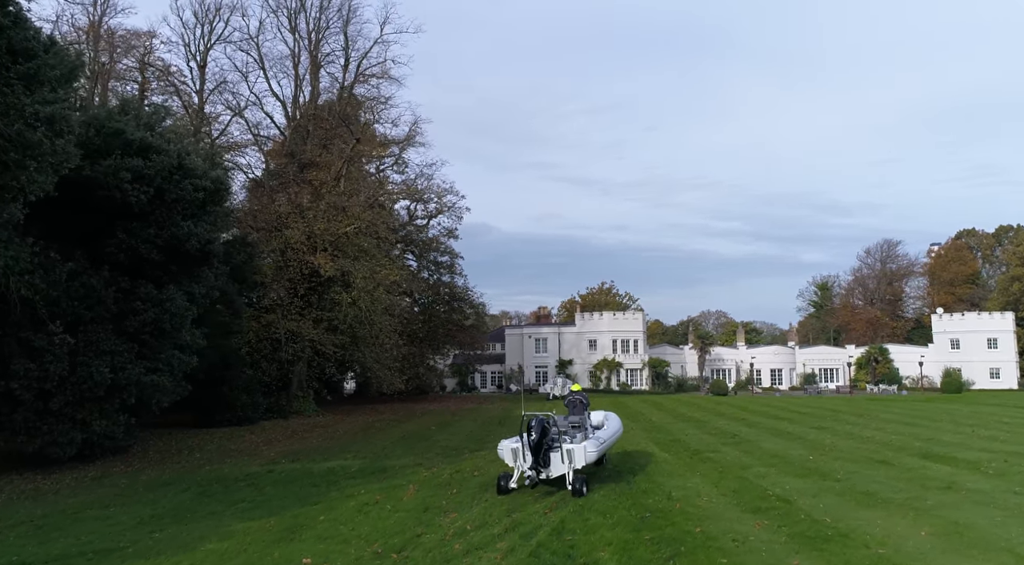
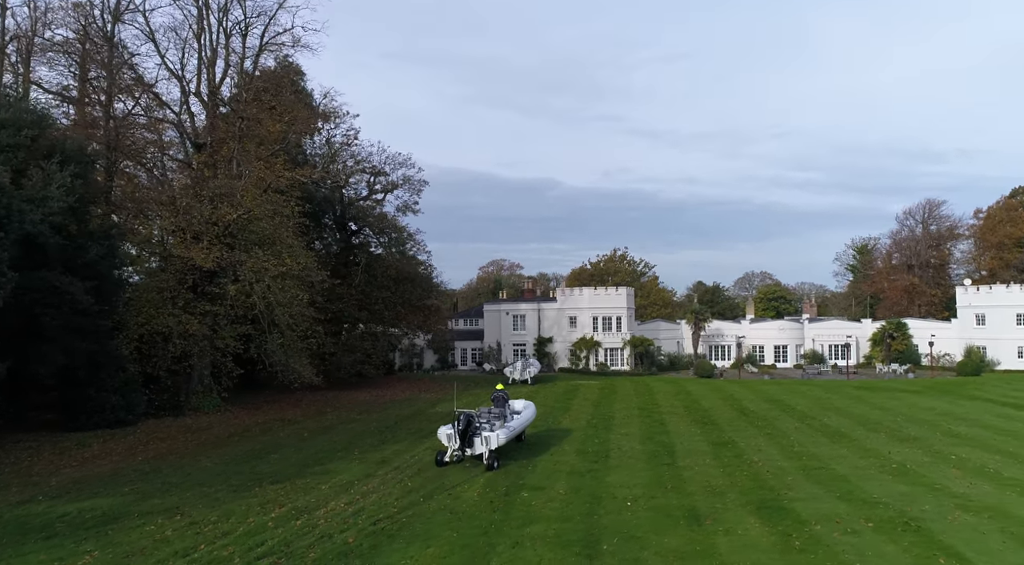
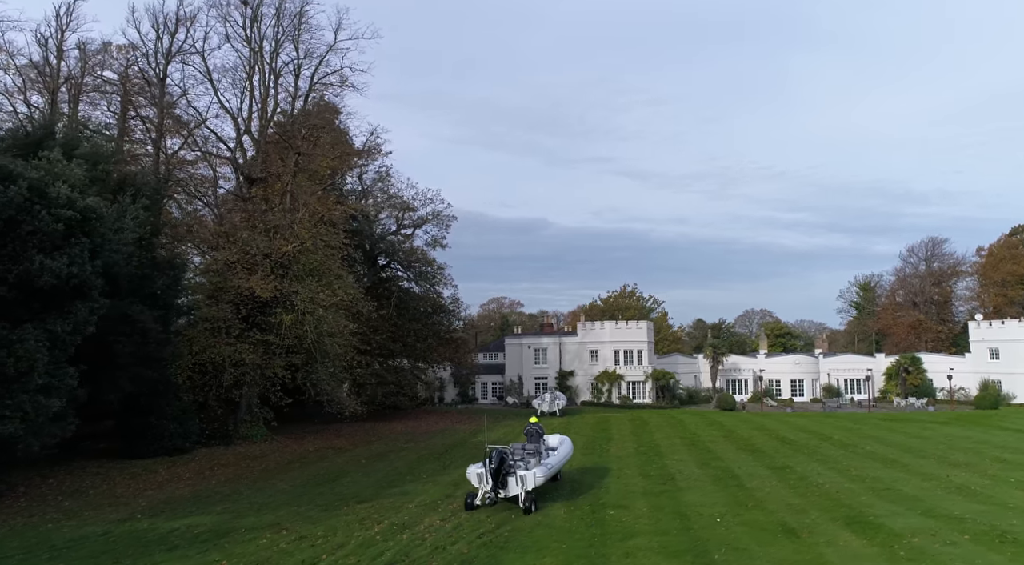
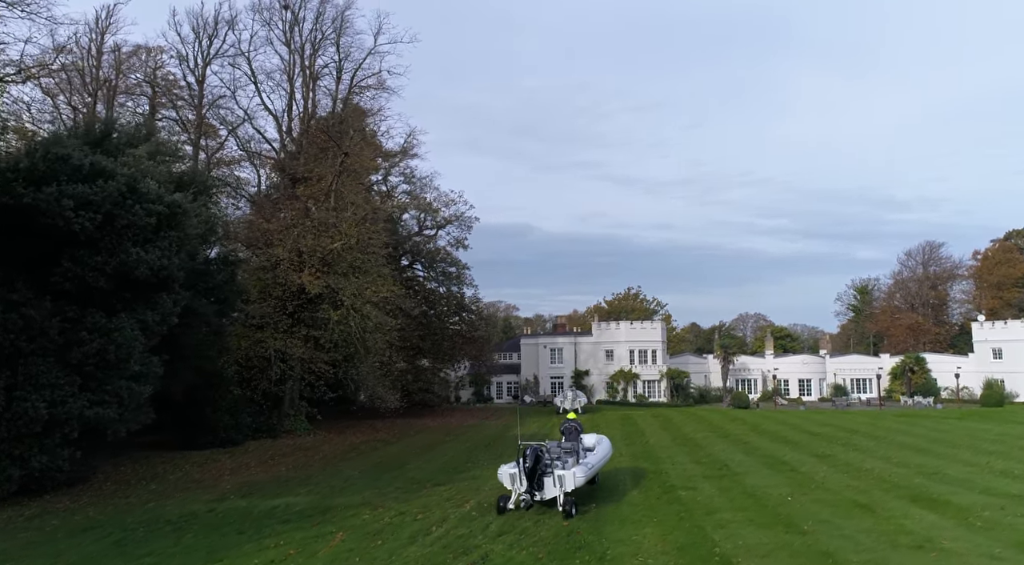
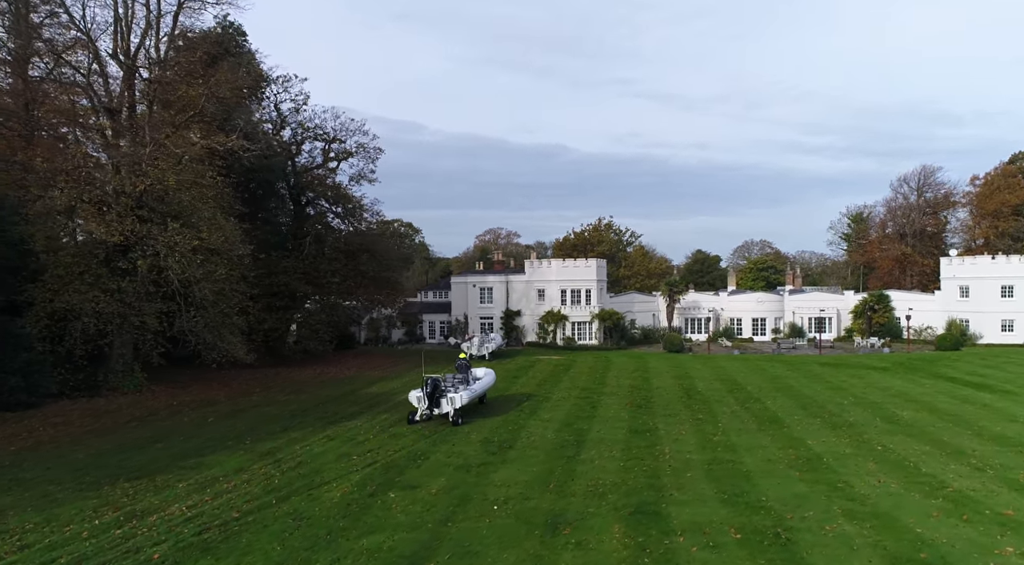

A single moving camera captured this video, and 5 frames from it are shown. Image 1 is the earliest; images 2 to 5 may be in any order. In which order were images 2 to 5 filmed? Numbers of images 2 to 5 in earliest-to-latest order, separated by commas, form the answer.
4, 3, 2, 5
